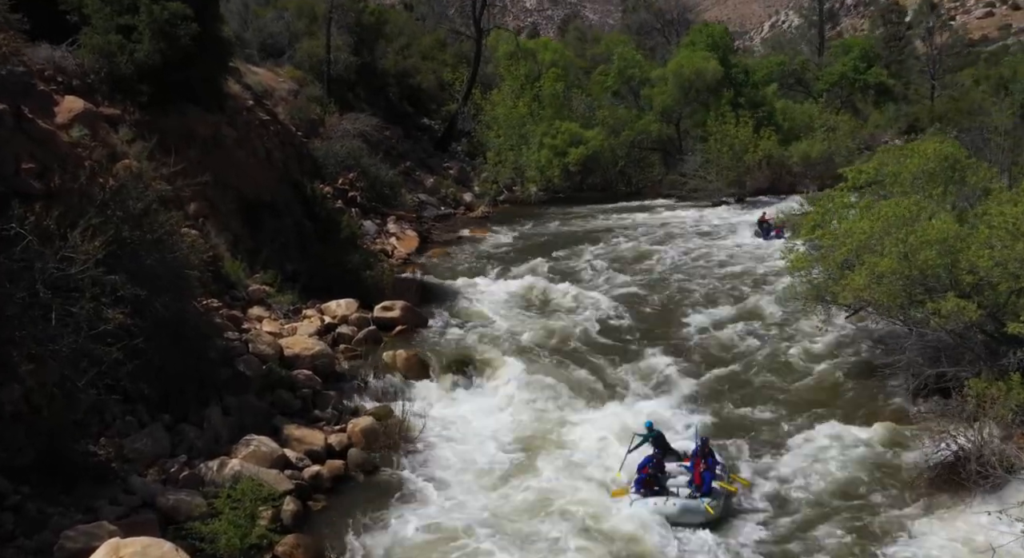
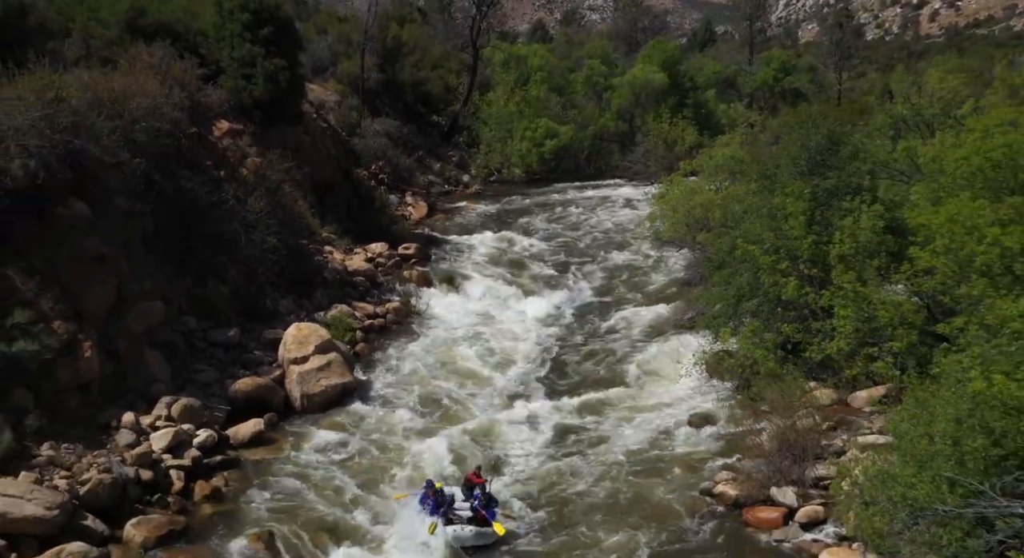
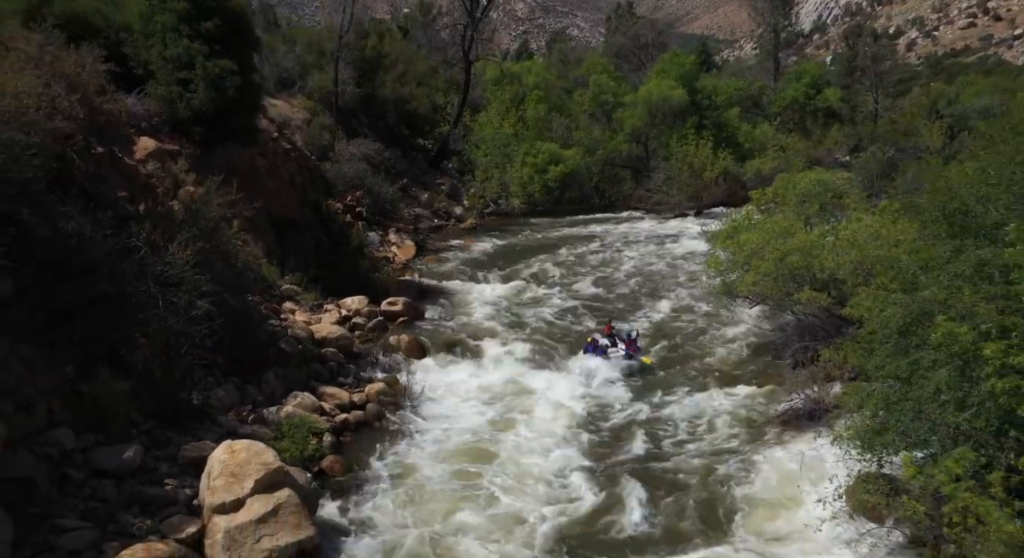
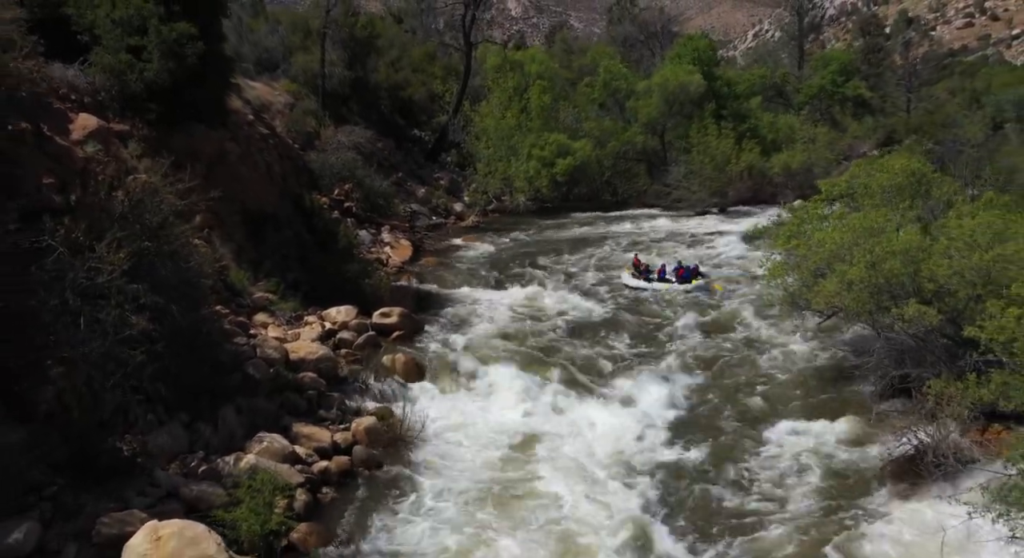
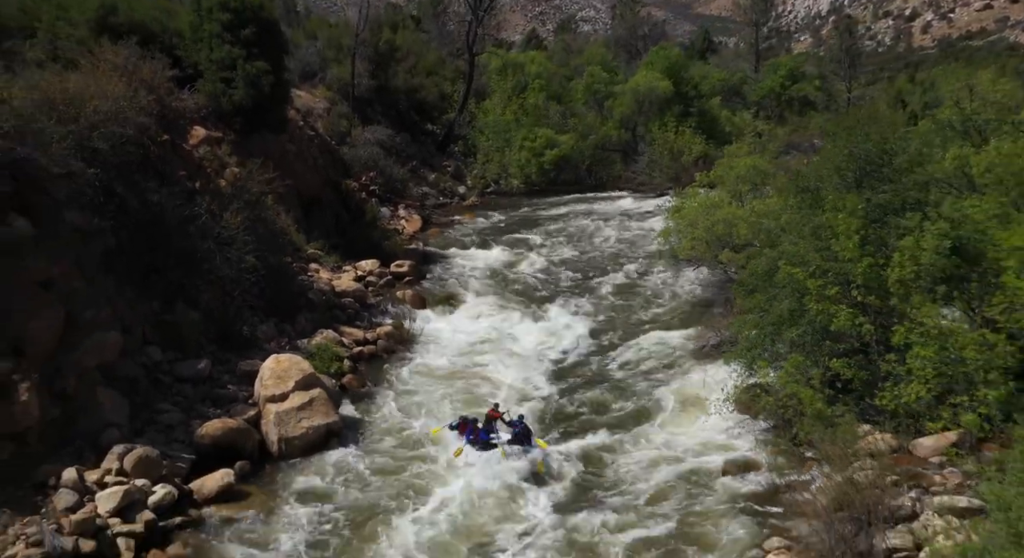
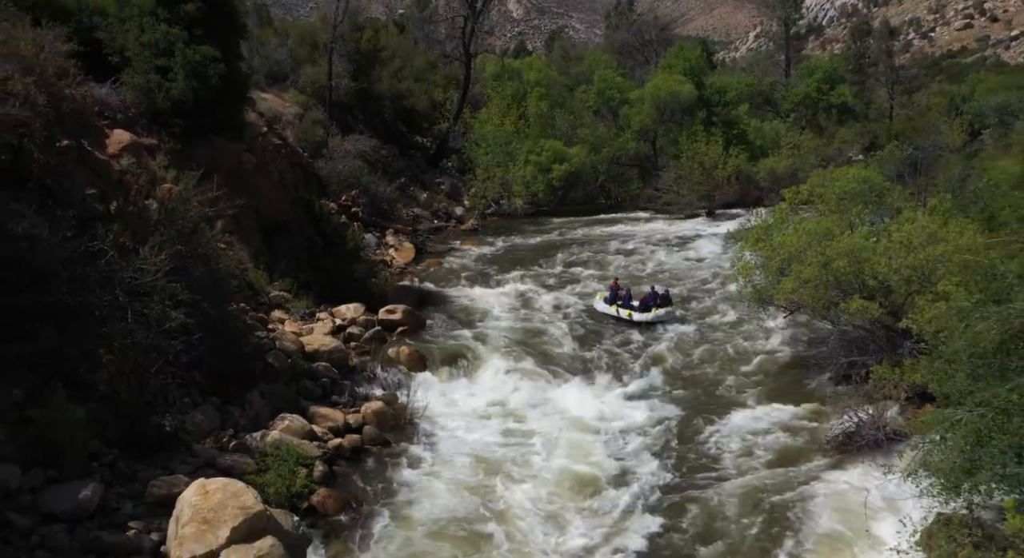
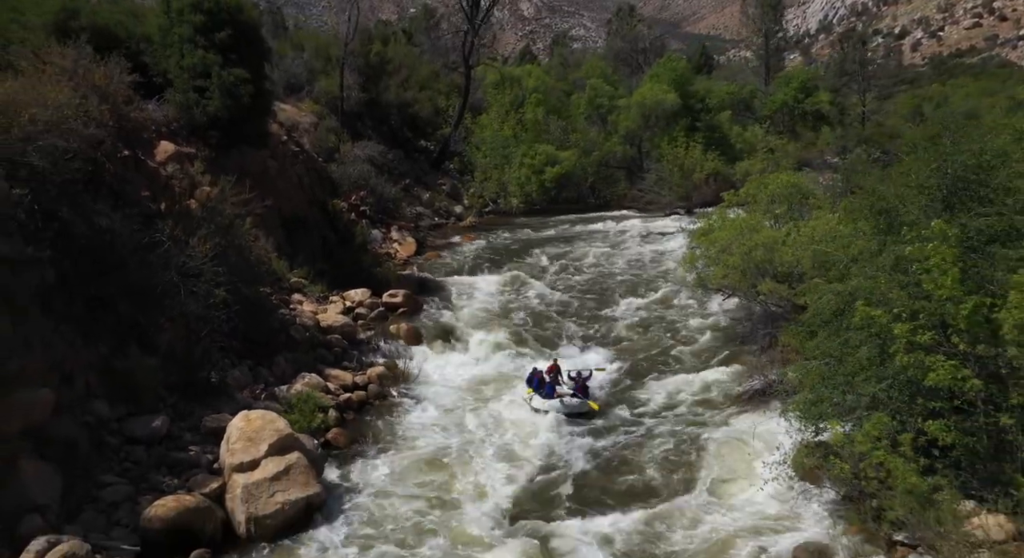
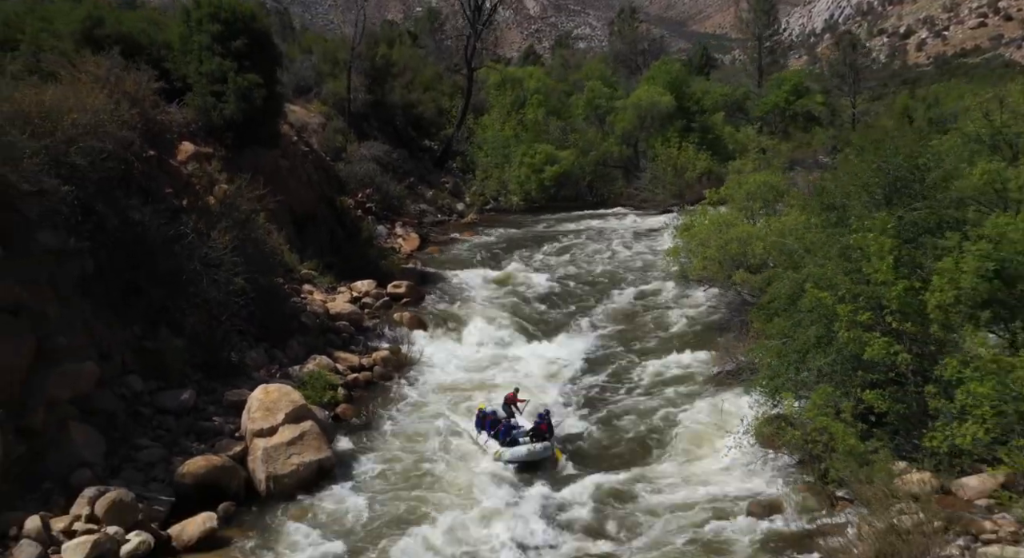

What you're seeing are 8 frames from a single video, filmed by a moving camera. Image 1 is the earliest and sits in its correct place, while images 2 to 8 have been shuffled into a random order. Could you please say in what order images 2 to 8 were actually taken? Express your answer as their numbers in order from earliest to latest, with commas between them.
4, 6, 3, 7, 8, 5, 2
